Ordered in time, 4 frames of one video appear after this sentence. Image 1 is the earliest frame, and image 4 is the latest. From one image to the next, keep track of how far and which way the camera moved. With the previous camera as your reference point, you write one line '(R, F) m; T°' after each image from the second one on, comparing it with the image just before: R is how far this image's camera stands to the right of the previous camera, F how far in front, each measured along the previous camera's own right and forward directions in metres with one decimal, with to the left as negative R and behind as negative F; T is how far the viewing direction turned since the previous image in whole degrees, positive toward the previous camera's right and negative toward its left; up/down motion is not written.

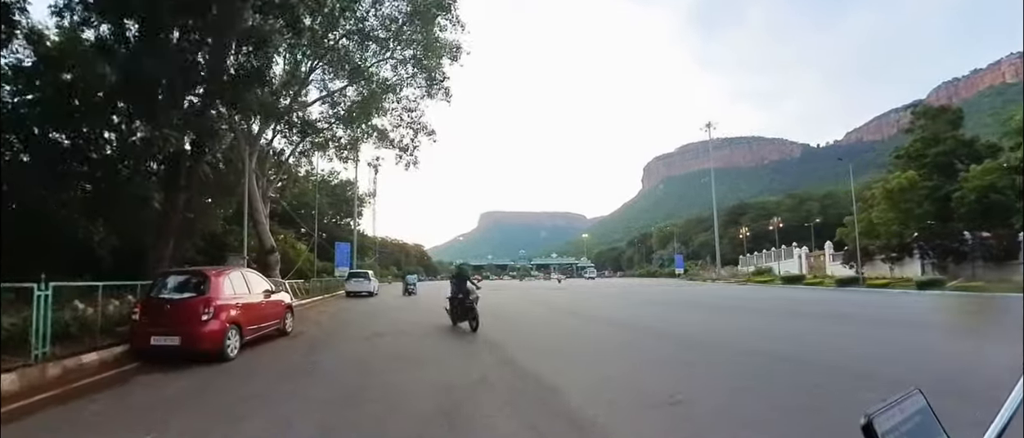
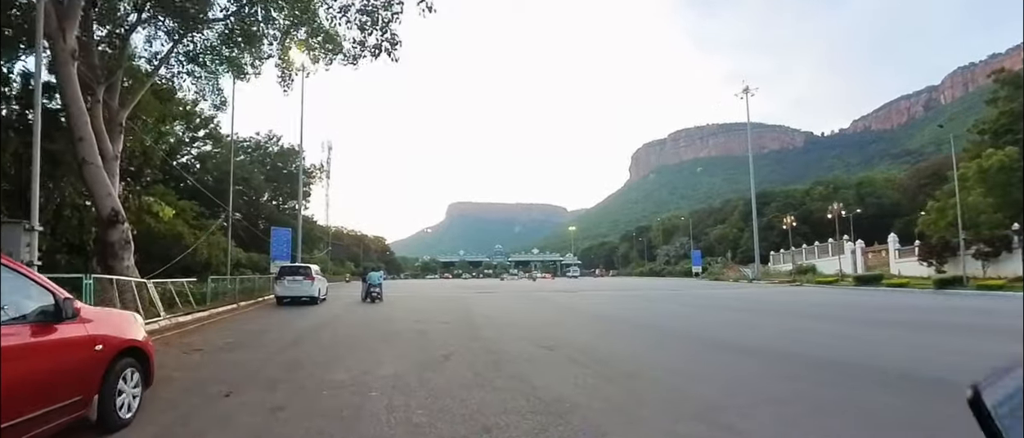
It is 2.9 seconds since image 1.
(-0.2, +1.3) m; +3°
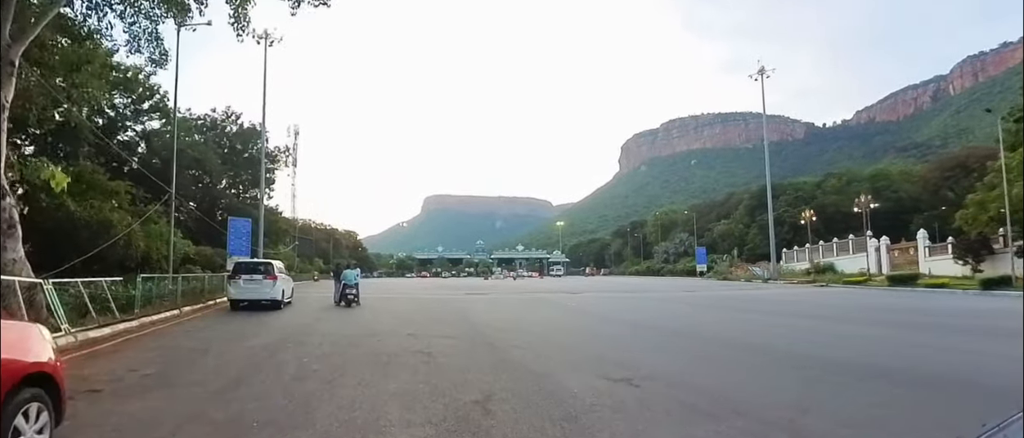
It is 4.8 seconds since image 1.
(-0.1, +0.5) m; +2°
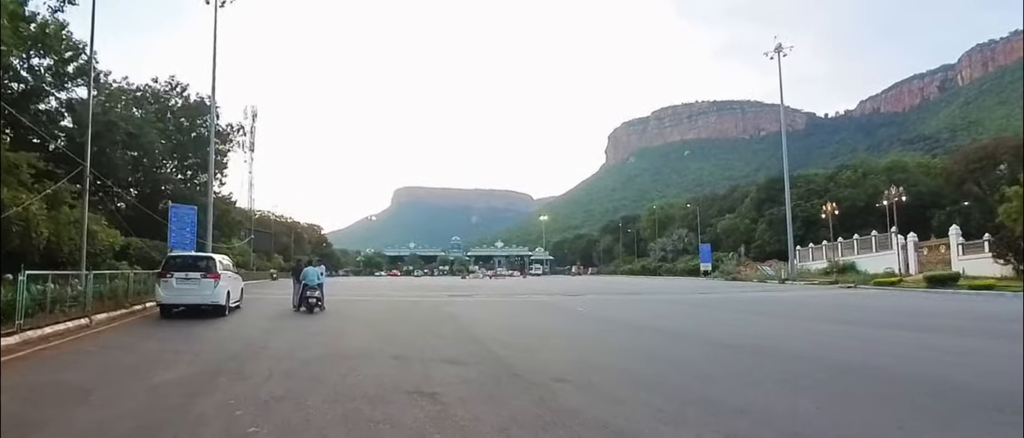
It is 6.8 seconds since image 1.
(-0.1, +0.5) m; +3°
